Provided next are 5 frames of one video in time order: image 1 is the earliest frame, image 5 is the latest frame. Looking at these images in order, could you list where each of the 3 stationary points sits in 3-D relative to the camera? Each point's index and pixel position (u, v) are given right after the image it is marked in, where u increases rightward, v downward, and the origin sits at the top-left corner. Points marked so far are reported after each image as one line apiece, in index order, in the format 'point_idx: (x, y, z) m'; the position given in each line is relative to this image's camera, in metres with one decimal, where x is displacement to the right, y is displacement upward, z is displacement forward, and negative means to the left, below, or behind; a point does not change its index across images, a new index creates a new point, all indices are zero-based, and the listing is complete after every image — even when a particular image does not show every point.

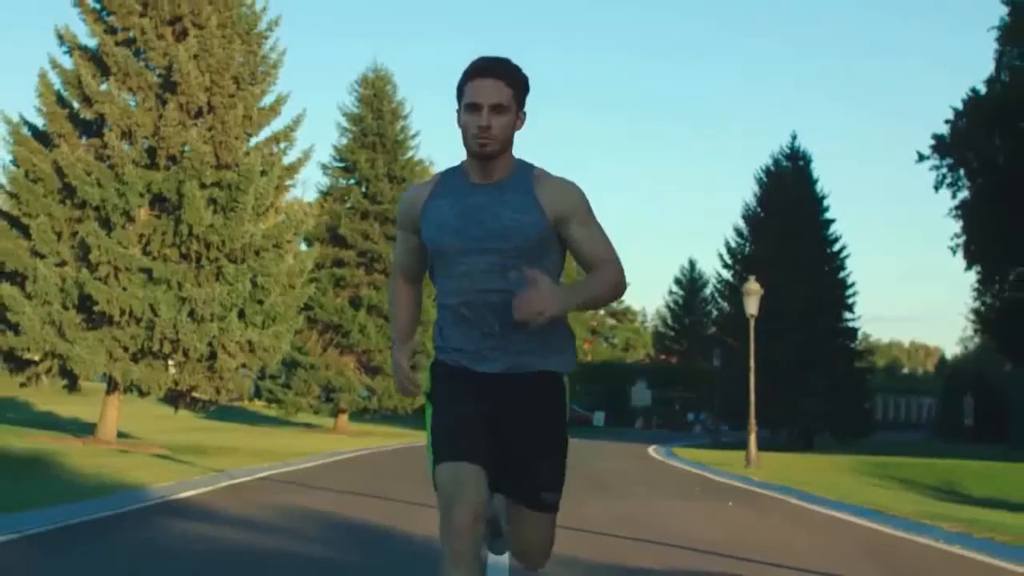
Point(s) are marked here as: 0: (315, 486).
0: (-2.5, -2.3, +17.6) m
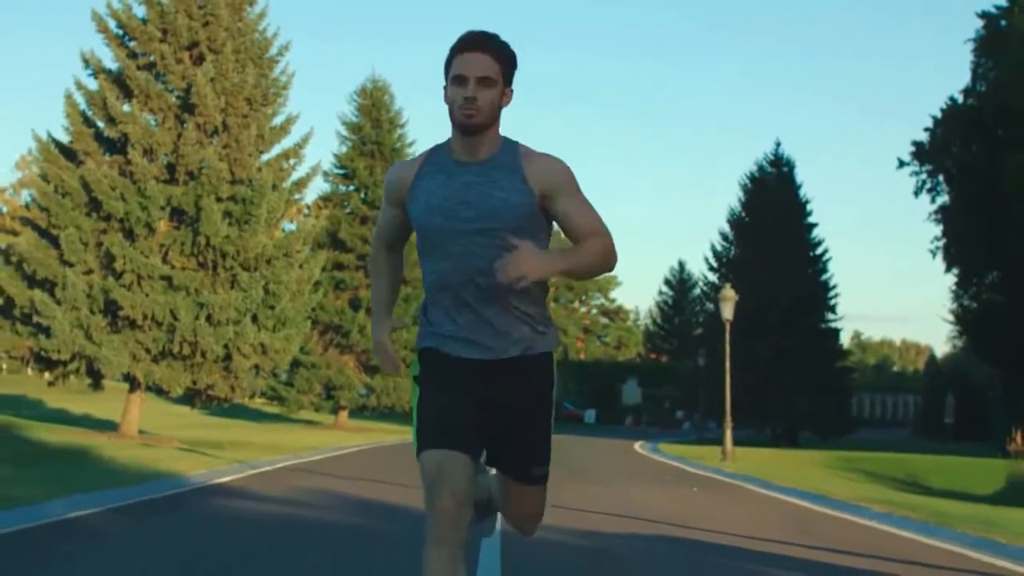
0: (-2.6, -2.3, +18.5) m
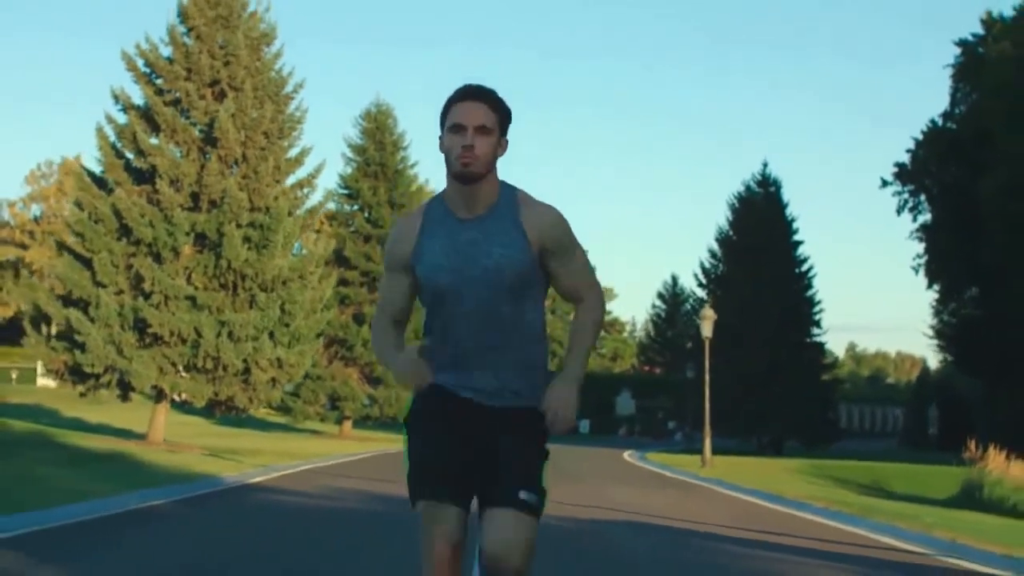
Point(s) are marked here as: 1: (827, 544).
0: (-2.6, -2.6, +19.5) m
1: (+2.8, -2.2, +12.3) m
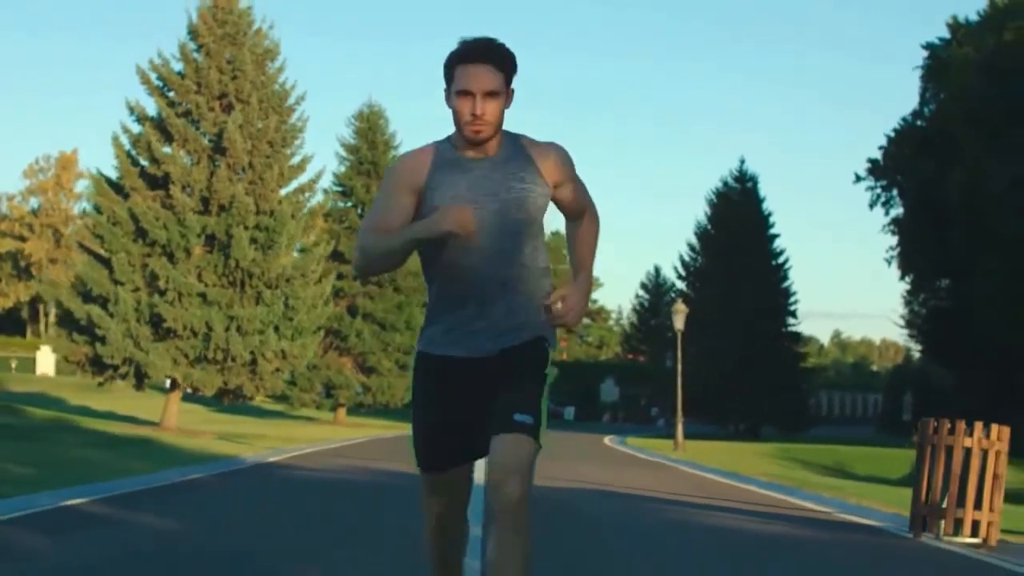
0: (-2.8, -2.5, +20.6) m
1: (+2.6, -2.2, +13.4) m
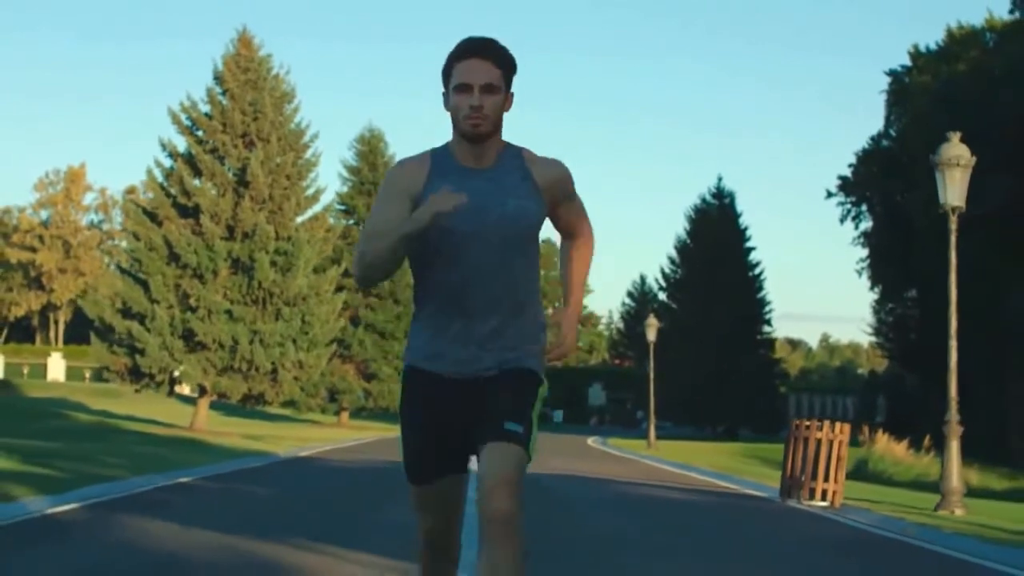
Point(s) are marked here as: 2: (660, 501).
0: (-2.9, -2.7, +22.4) m
1: (+2.5, -2.4, +15.2) m
2: (+1.6, -2.3, +14.8) m
